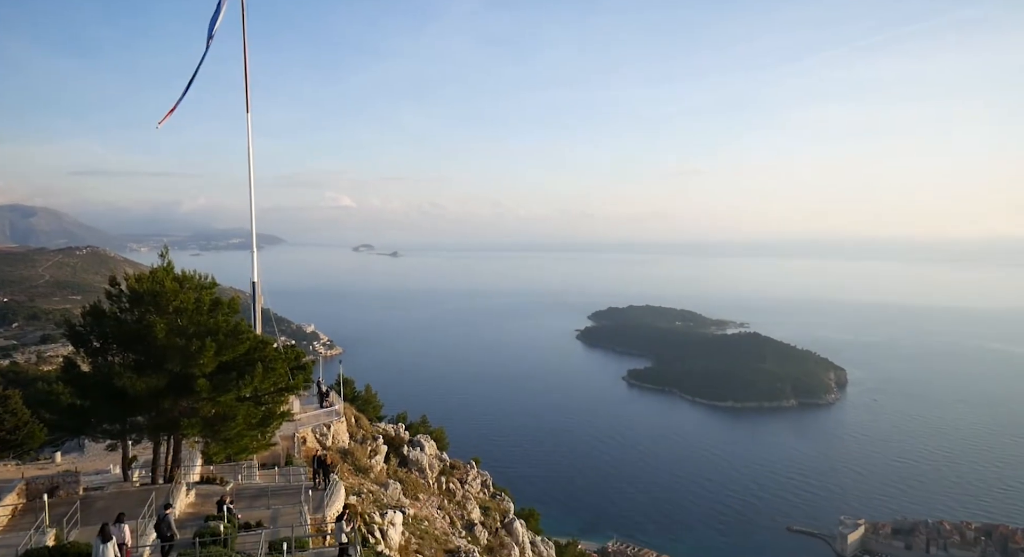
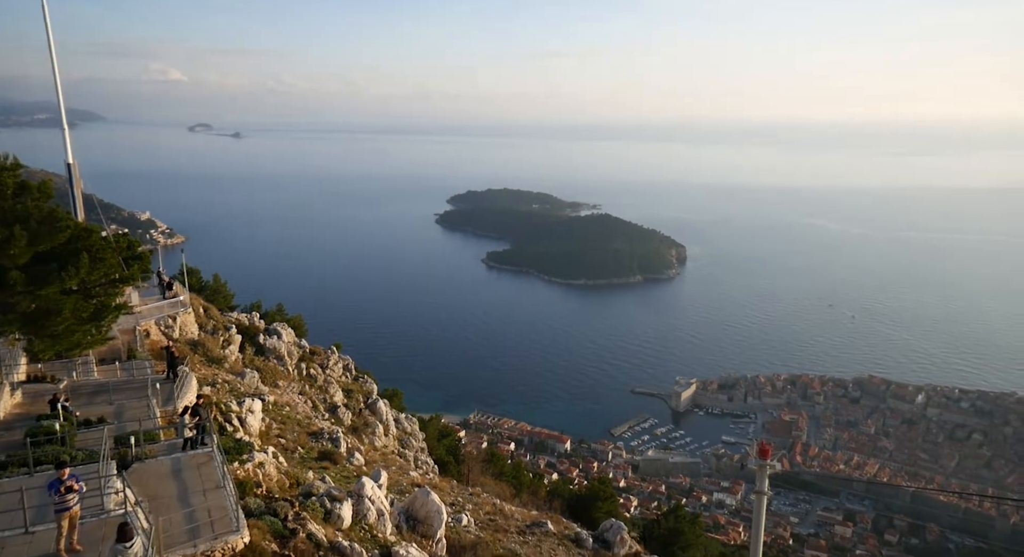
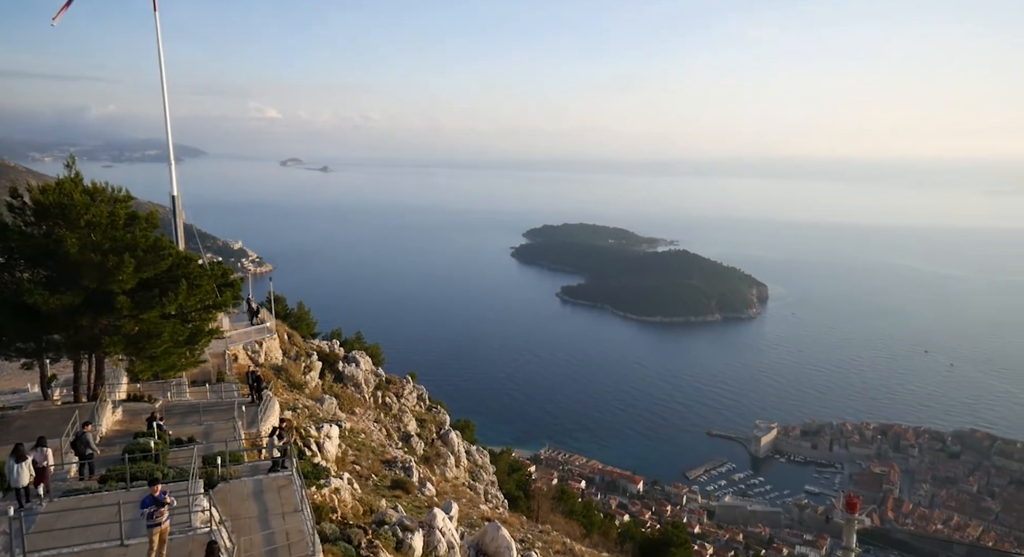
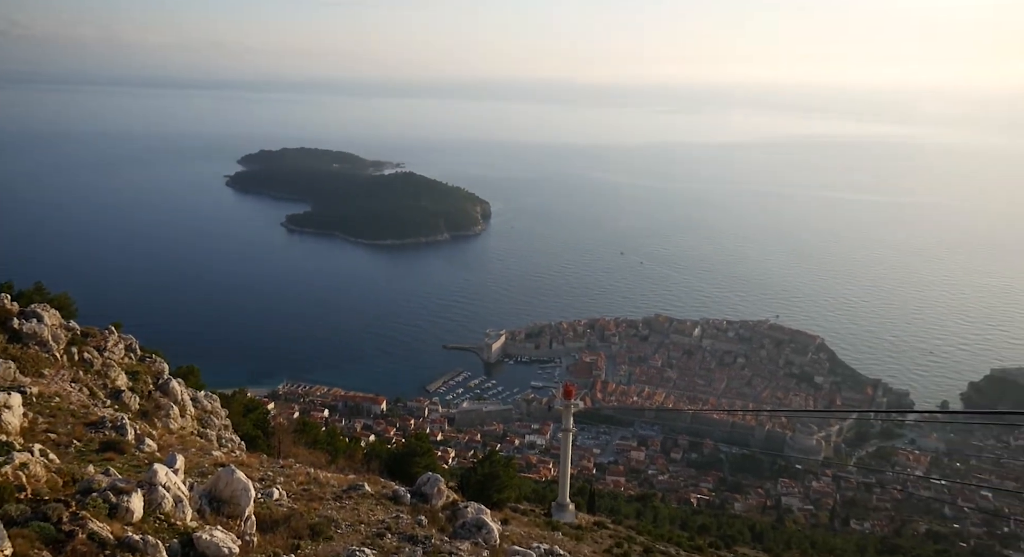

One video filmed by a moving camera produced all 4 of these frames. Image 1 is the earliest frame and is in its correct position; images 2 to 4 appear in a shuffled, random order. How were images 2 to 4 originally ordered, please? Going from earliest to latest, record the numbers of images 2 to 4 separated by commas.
3, 2, 4
